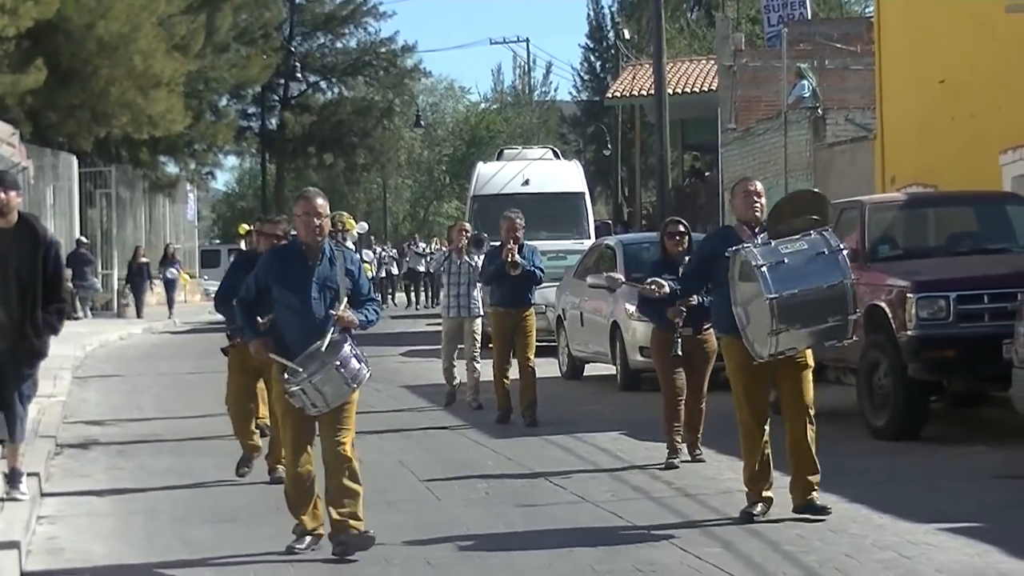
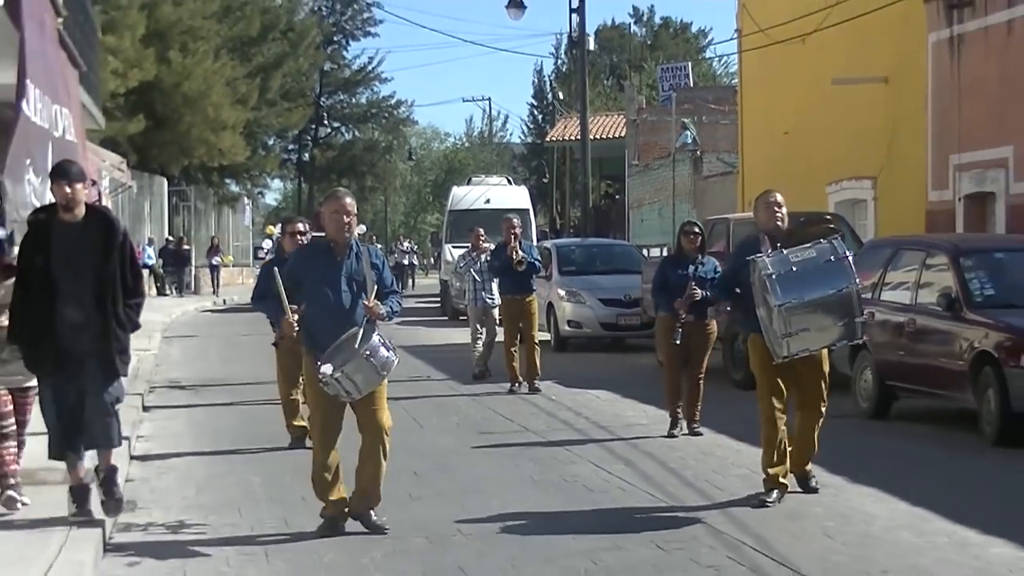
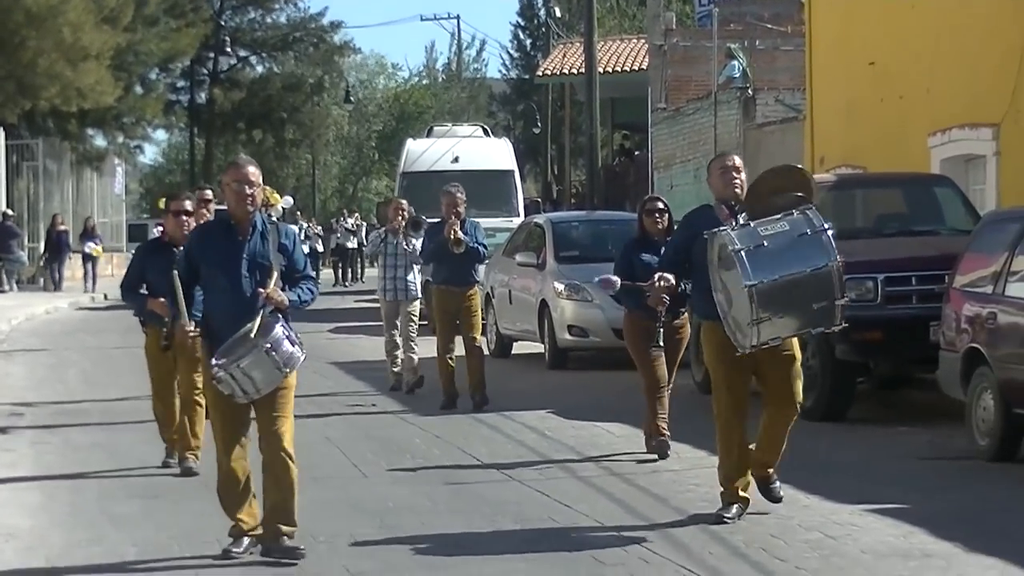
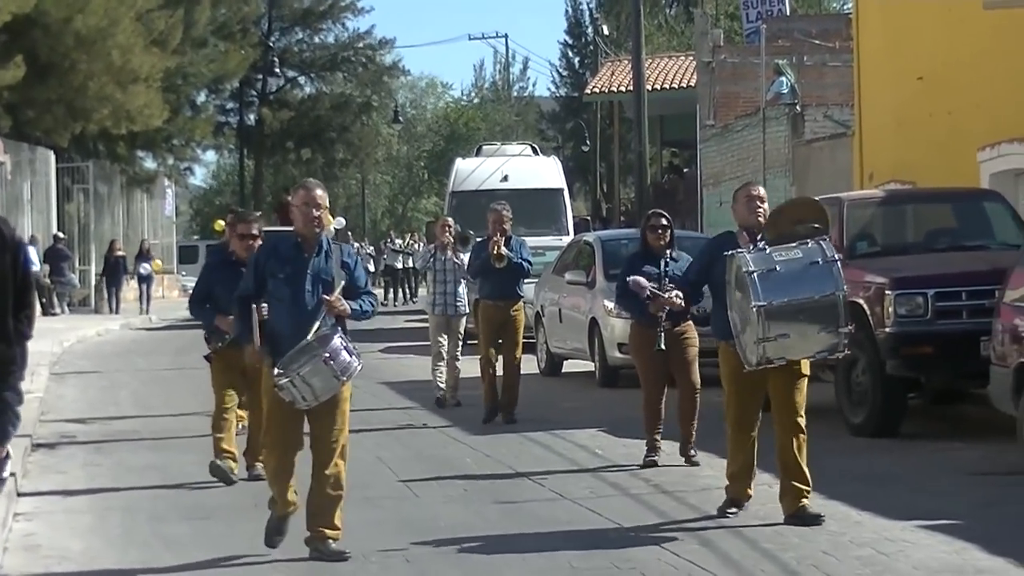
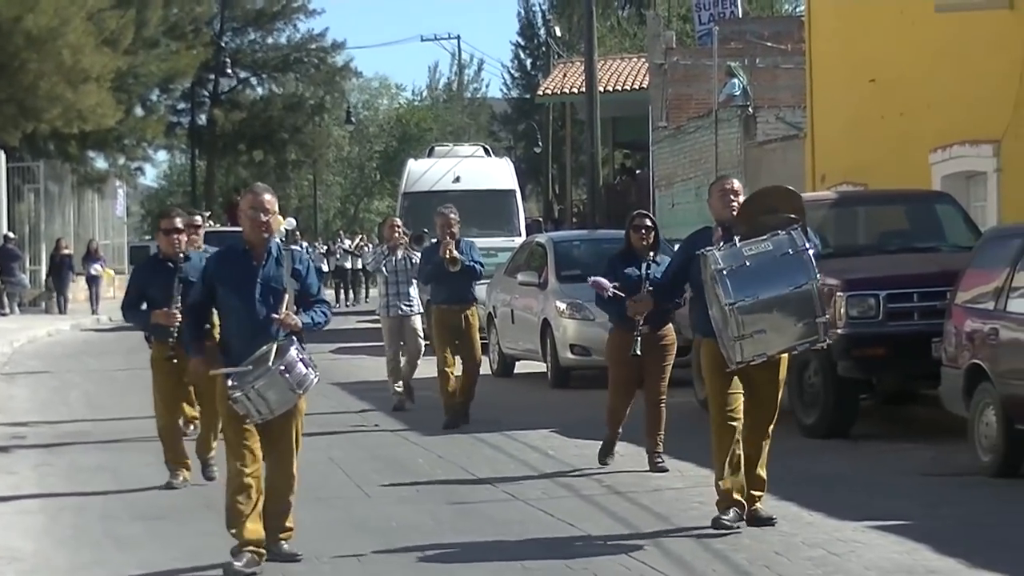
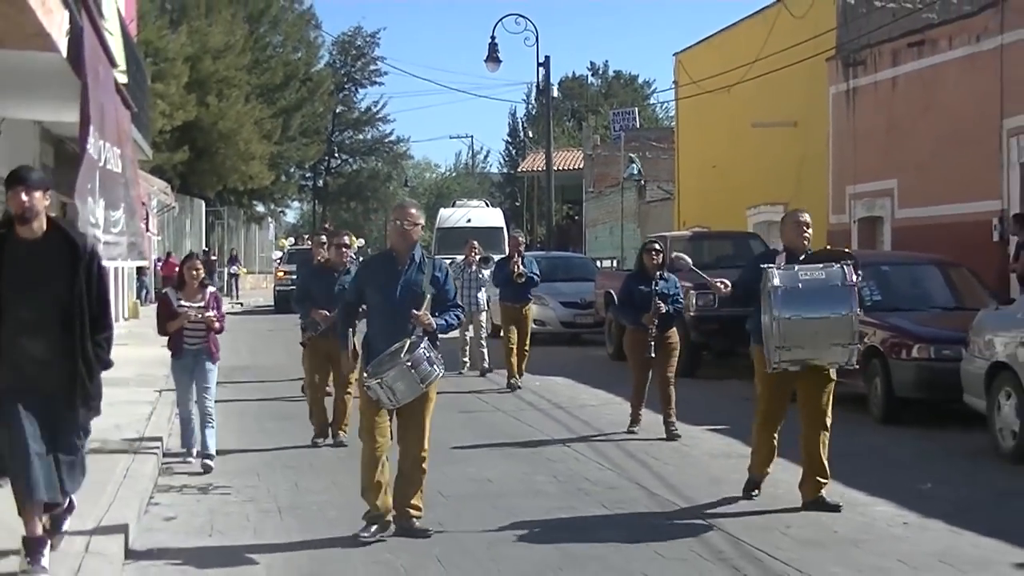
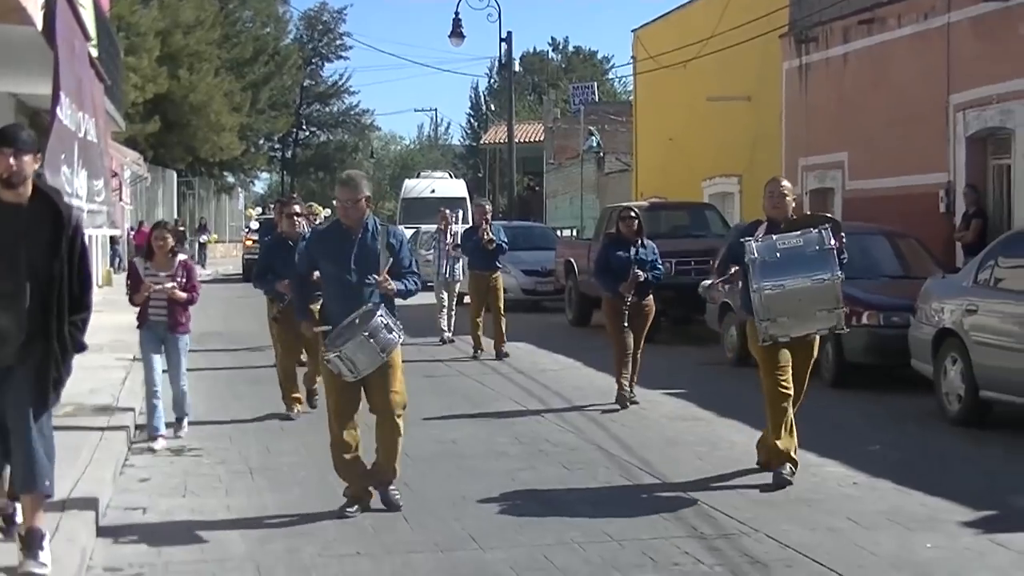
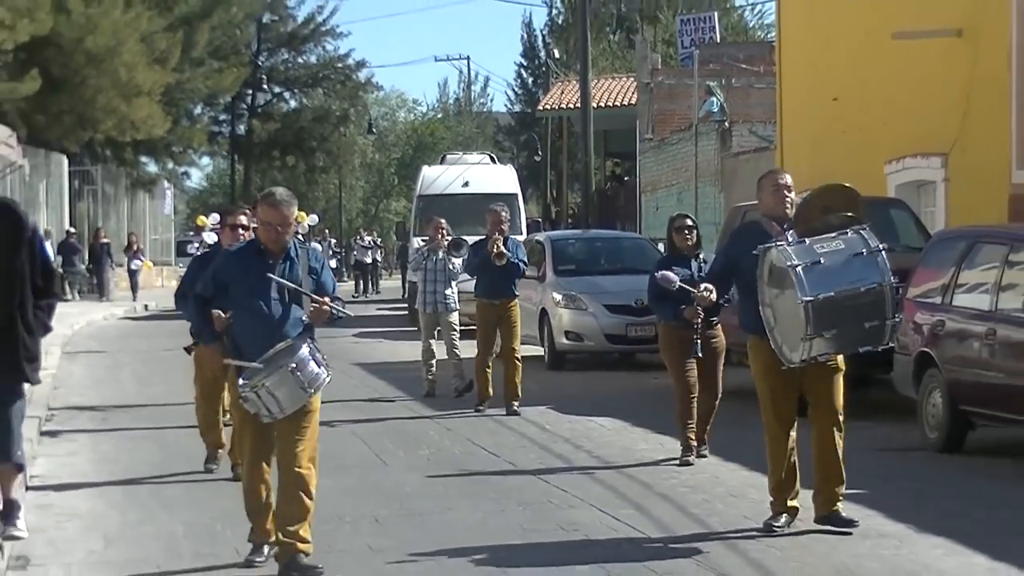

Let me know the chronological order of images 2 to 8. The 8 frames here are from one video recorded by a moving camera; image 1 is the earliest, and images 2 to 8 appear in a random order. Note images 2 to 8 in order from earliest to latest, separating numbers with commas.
4, 5, 3, 8, 2, 6, 7
